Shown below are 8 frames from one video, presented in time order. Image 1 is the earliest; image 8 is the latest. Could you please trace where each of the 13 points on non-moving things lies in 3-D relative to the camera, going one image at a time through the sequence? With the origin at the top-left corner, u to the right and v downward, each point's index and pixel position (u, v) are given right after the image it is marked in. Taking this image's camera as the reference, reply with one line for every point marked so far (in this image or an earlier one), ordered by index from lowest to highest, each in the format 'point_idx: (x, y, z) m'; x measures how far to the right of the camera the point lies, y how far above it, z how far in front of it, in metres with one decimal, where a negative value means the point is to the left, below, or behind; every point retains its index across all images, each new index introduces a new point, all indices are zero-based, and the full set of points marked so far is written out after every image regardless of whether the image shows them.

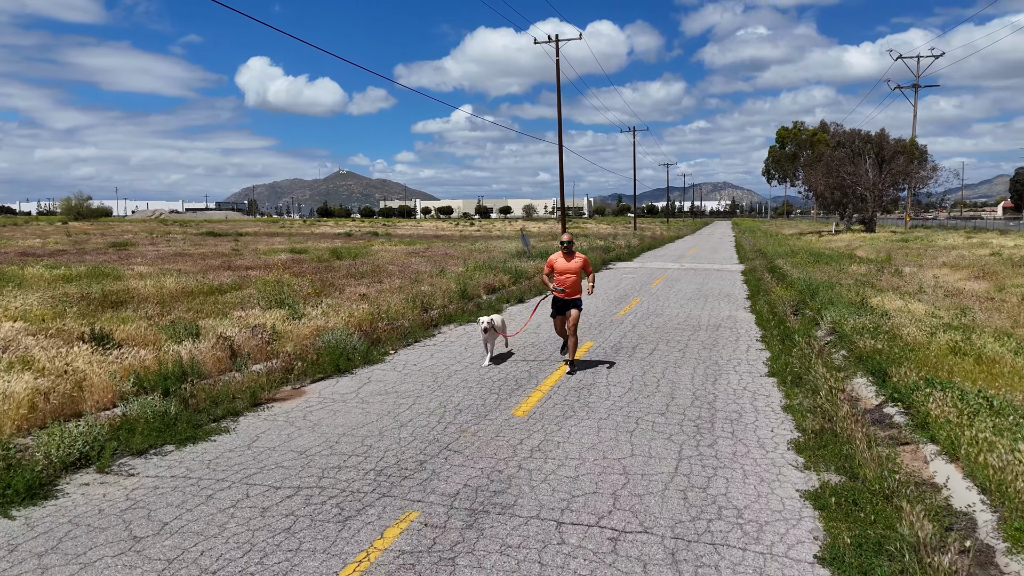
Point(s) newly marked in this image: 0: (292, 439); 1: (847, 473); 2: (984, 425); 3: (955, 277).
0: (-1.6, -1.1, +5.5) m
1: (+2.2, -1.2, +4.8) m
2: (+3.2, -0.9, +5.0) m
3: (+10.6, +0.3, +17.3) m
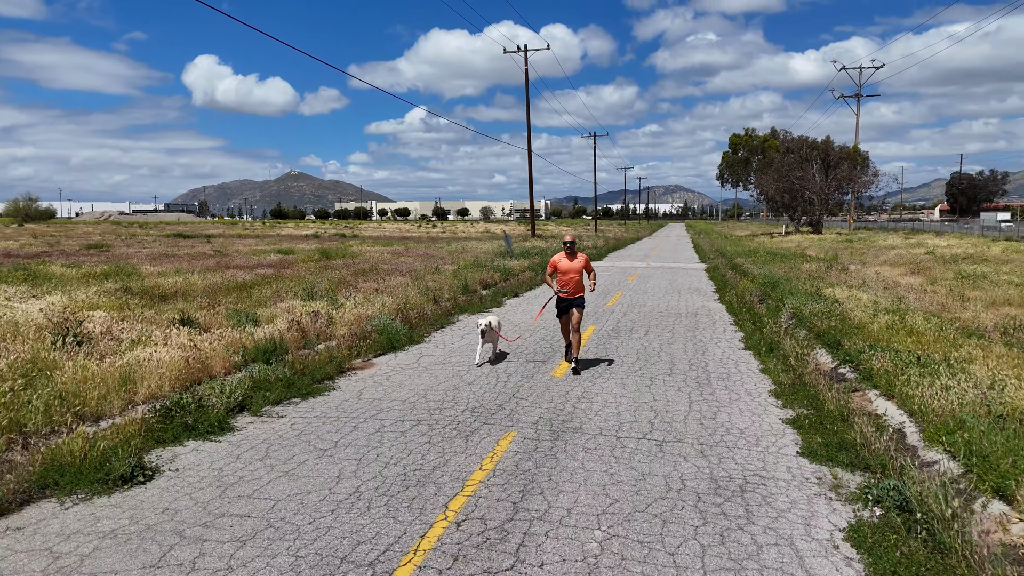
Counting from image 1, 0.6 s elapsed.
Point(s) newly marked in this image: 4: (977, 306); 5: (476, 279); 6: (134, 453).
0: (-1.2, -1.0, +7.0) m
1: (+2.7, -1.0, +6.5) m
2: (+3.7, -0.8, +6.8) m
3: (+10.3, +0.4, +19.6) m
4: (+7.5, -0.3, +11.6) m
5: (-0.8, +0.2, +16.8) m
6: (-2.5, -1.1, +4.9) m
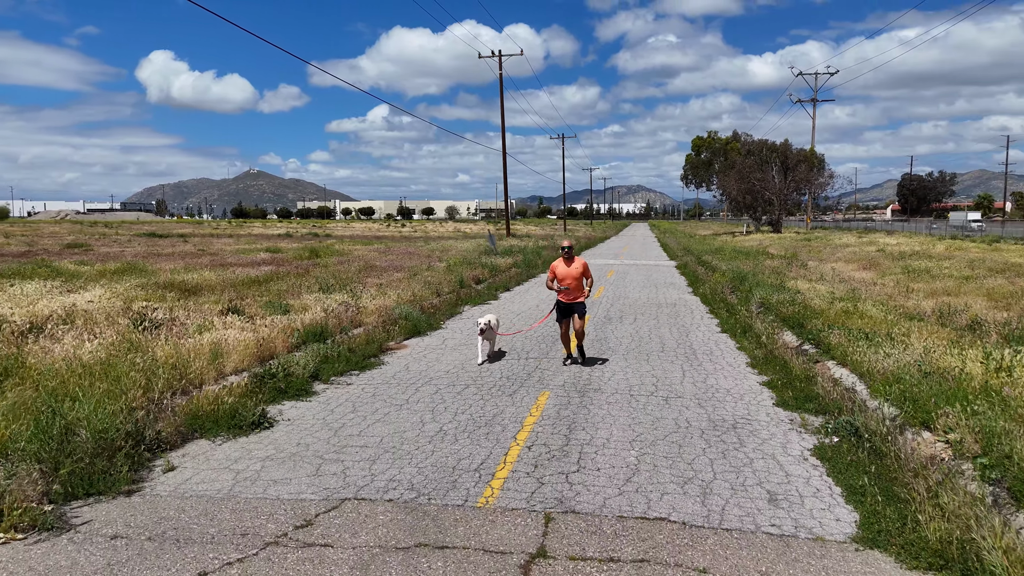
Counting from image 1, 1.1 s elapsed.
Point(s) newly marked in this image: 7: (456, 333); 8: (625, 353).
0: (-0.9, -0.9, +8.2) m
1: (+2.9, -0.9, +8.0) m
2: (+3.9, -0.6, +8.3) m
3: (+9.9, +0.6, +21.4) m
4: (+7.5, -0.2, +13.3) m
5: (-1.1, +0.3, +18.1) m
6: (-2.1, -1.0, +6.1) m
7: (-0.8, -0.6, +10.6) m
8: (+1.4, -0.8, +9.2) m
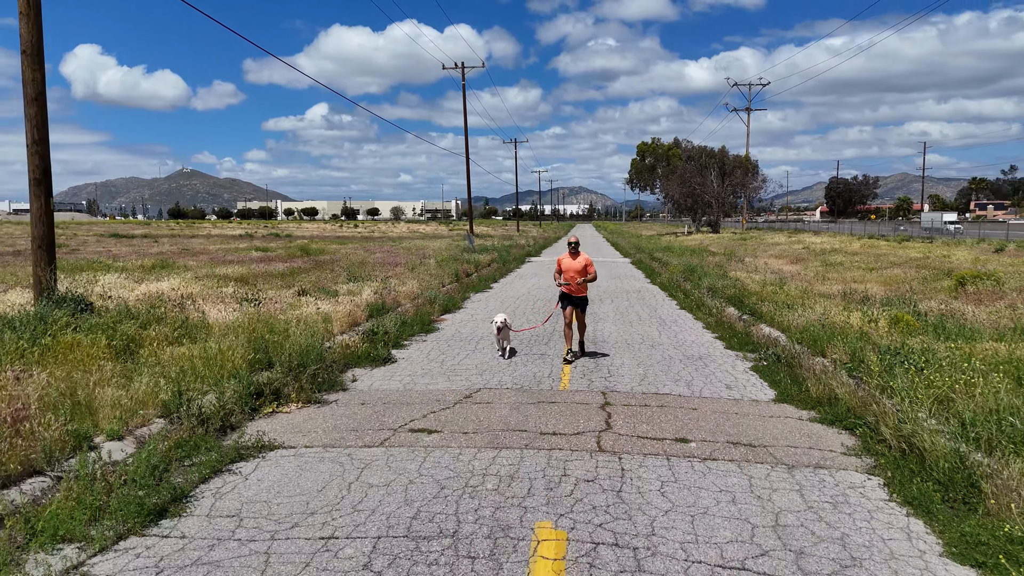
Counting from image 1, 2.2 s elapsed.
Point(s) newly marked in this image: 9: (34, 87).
0: (-0.5, -0.6, +11.1) m
1: (+3.3, -0.6, +11.1) m
2: (+4.3, -0.4, +11.5) m
3: (+9.1, +0.9, +25.1) m
4: (+7.4, +0.1, +16.8) m
5: (-1.5, +0.5, +20.9) m
6: (-1.6, -0.8, +8.9) m
7: (-0.7, -0.4, +13.5) m
8: (+1.7, -0.6, +12.3) m
9: (-5.6, +2.3, +8.5) m
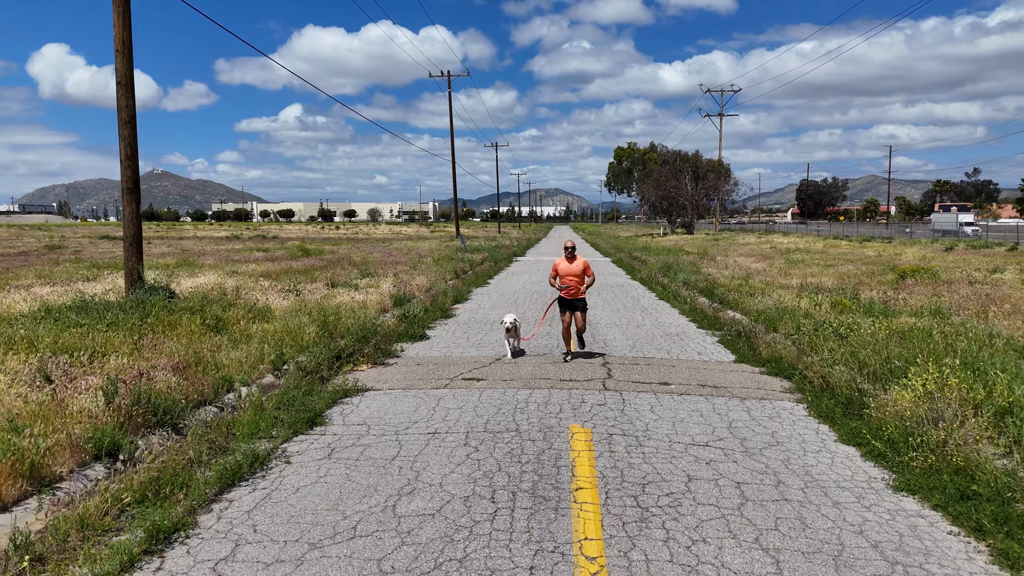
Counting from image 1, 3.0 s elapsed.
0: (-0.5, -0.5, +13.0) m
1: (+3.4, -0.5, +13.2) m
2: (+4.4, -0.2, +13.6) m
3: (+8.8, +1.0, +27.3) m
4: (+7.3, +0.3, +19.0) m
5: (-1.7, +0.7, +22.8) m
6: (-1.4, -0.6, +10.8) m
7: (-0.6, -0.3, +15.4) m
8: (+1.7, -0.4, +14.3) m
9: (-5.4, +2.5, +10.3) m
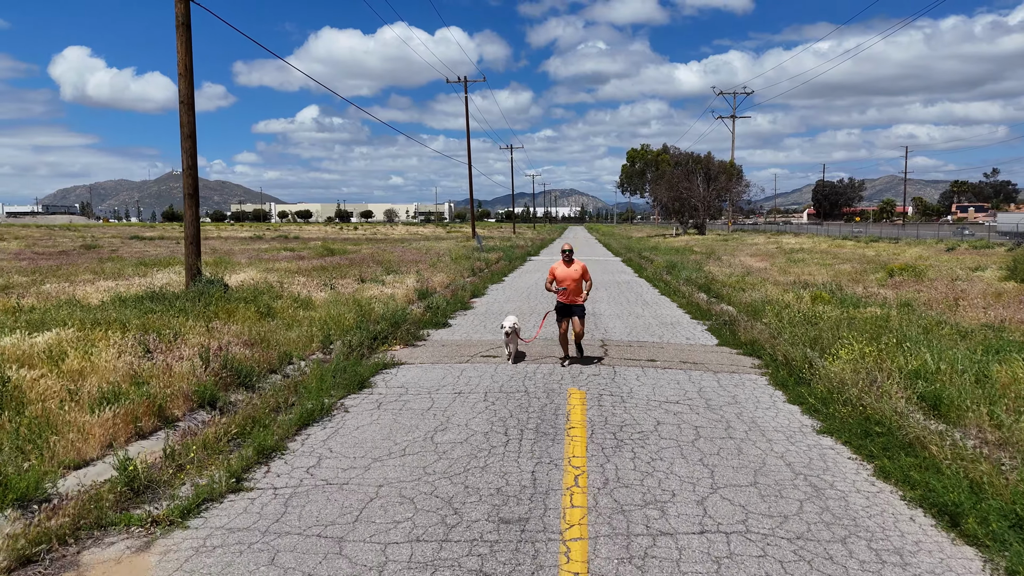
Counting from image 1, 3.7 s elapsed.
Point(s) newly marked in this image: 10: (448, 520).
0: (-0.2, -0.4, +14.4) m
1: (+3.6, -0.4, +14.5) m
2: (+4.6, -0.1, +14.9) m
3: (+9.3, +1.1, +28.5) m
4: (+7.7, +0.4, +20.3) m
5: (-1.3, +0.8, +24.3) m
6: (-1.2, -0.5, +12.3) m
7: (-0.3, -0.2, +16.8) m
8: (+2.0, -0.3, +15.6) m
9: (-5.2, +2.6, +11.8) m
10: (-0.4, -1.3, +4.1) m
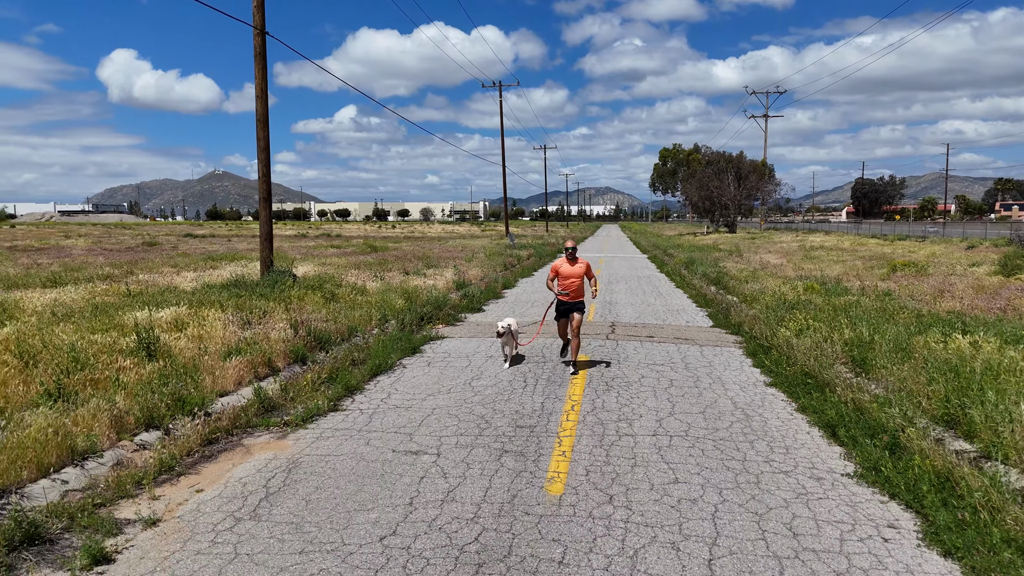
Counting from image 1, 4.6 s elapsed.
0: (+0.4, -0.2, +16.3) m
1: (+4.2, -0.2, +16.3) m
2: (+5.2, +0.1, +16.6) m
3: (+10.6, +1.3, +30.0) m
4: (+8.5, +0.6, +21.8) m
5: (-0.2, +1.0, +26.2) m
6: (-0.7, -0.3, +14.2) m
7: (+0.4, 0.0, +18.7) m
8: (+2.7, -0.1, +17.4) m
9: (-4.7, +2.8, +14.0) m
10: (-0.3, -1.1, +6.1) m
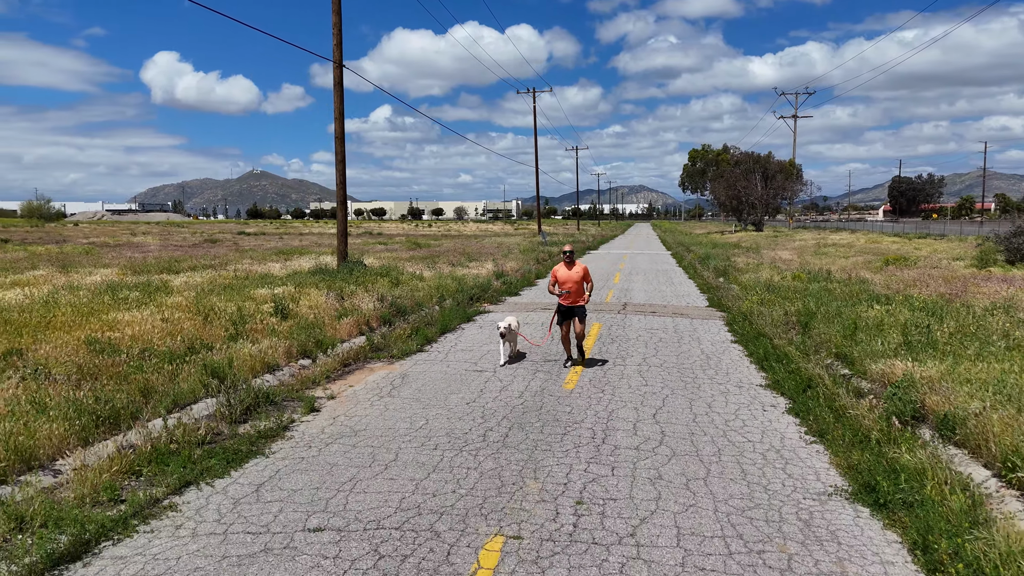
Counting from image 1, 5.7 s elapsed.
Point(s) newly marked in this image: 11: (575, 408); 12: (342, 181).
0: (+1.2, +0.1, +19.2) m
1: (+5.1, +0.1, +19.0) m
2: (+6.1, +0.3, +19.3) m
3: (+12.0, +1.5, +32.4) m
4: (+9.6, +0.8, +24.3) m
5: (+1.1, +1.3, +29.1) m
6: (0.0, 0.0, +17.1) m
7: (+1.3, +0.3, +21.6) m
8: (+3.6, +0.1, +20.2) m
9: (-4.0, +3.1, +17.1) m
10: (+0.1, -0.9, +9.0) m
11: (+0.6, -1.1, +6.7) m
12: (-4.0, +2.5, +17.2) m
